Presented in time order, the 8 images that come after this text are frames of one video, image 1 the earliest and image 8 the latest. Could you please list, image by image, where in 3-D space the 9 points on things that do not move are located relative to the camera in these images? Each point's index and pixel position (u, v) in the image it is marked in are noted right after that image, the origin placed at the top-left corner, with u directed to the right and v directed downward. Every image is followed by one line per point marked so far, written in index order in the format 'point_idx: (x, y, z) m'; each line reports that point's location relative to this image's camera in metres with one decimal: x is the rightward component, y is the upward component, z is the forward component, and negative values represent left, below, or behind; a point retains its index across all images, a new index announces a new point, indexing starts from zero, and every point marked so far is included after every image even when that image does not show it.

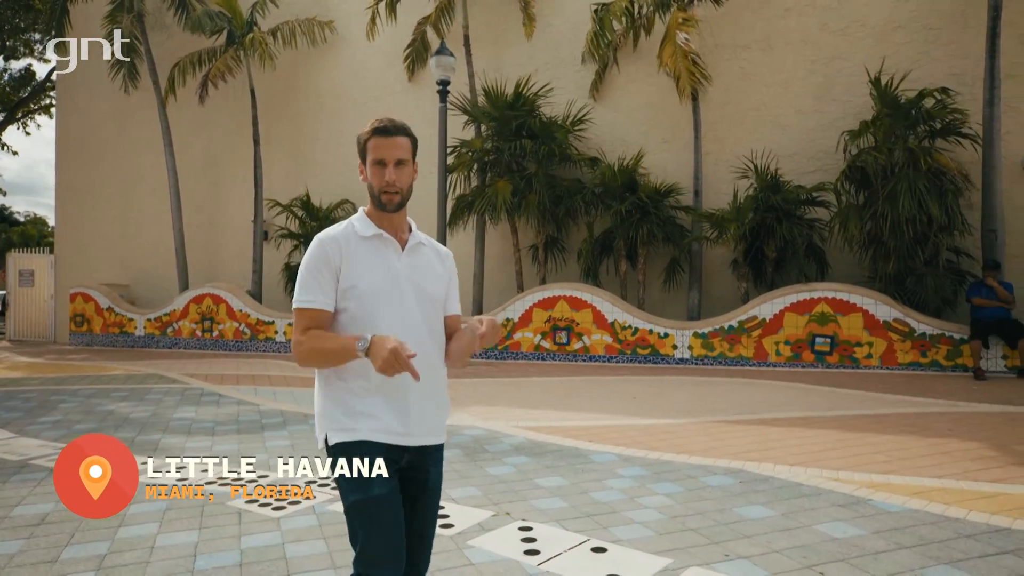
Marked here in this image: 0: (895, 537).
0: (+2.5, -1.6, +3.6) m
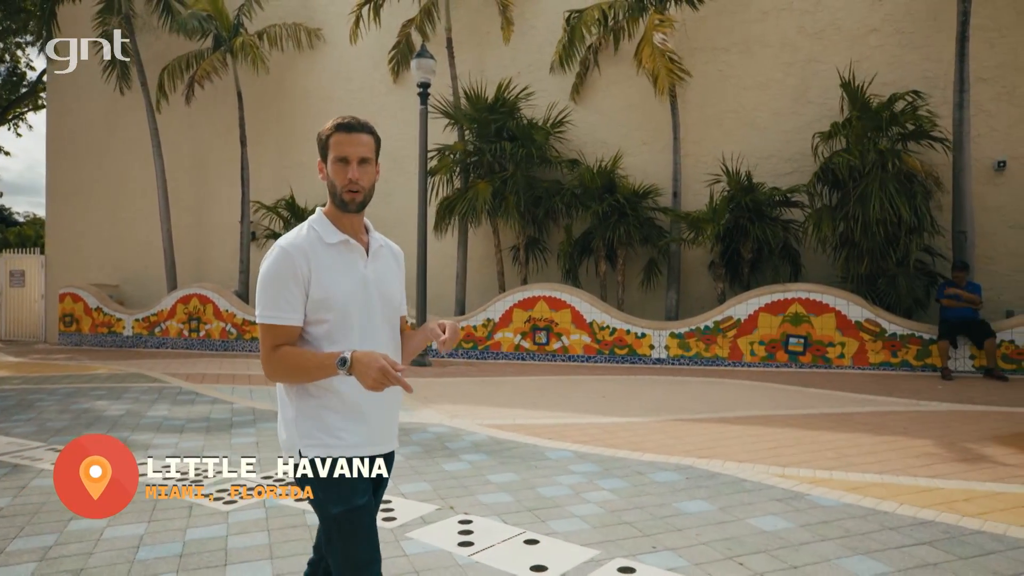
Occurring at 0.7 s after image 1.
0: (+2.1, -1.7, +3.7) m
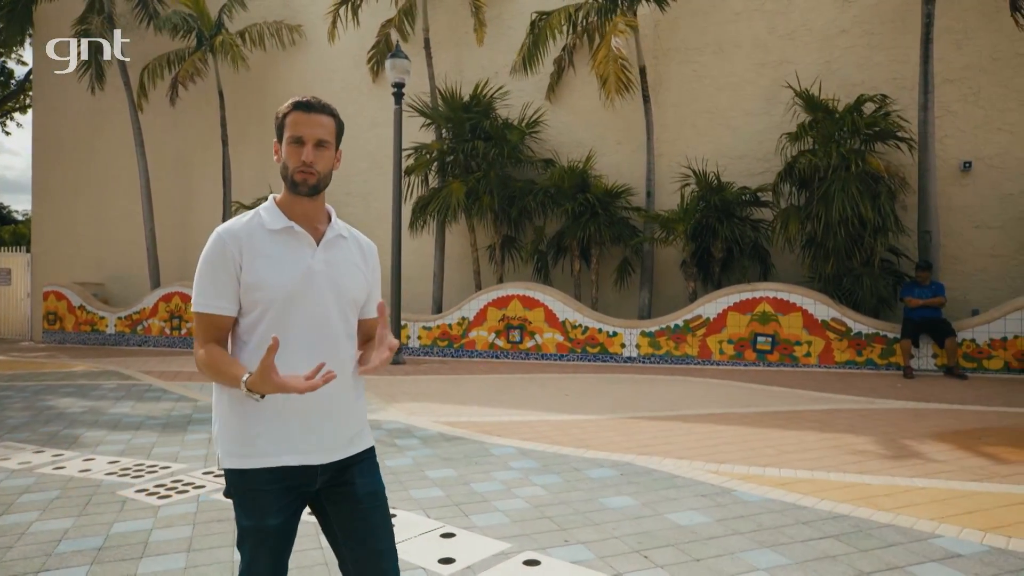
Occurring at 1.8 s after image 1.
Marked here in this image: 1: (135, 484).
0: (+1.5, -1.6, +3.8) m
1: (-3.1, -1.6, +4.5) m
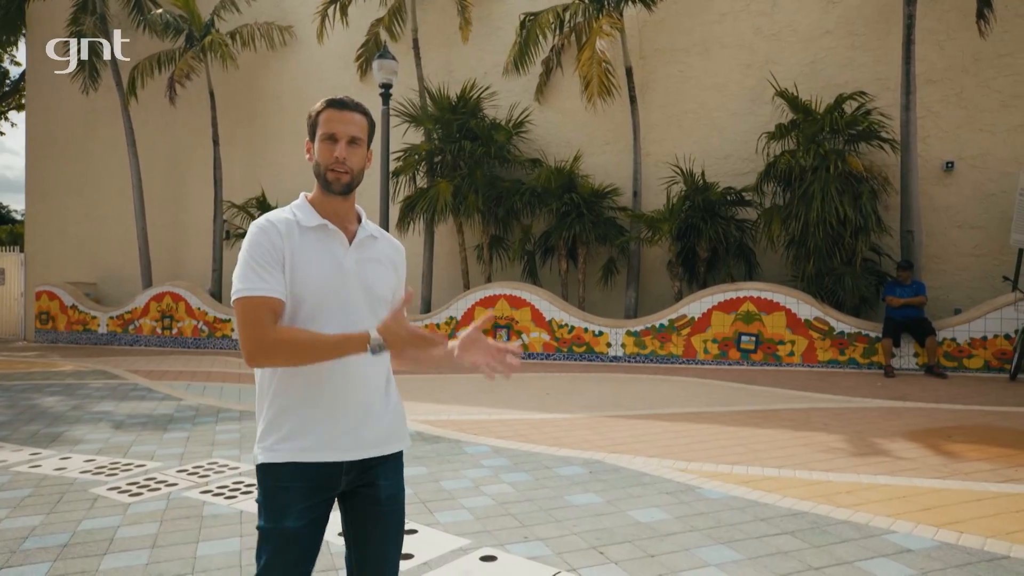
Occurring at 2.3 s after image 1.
0: (+1.3, -1.7, +3.9) m
1: (-3.4, -1.6, +4.5) m
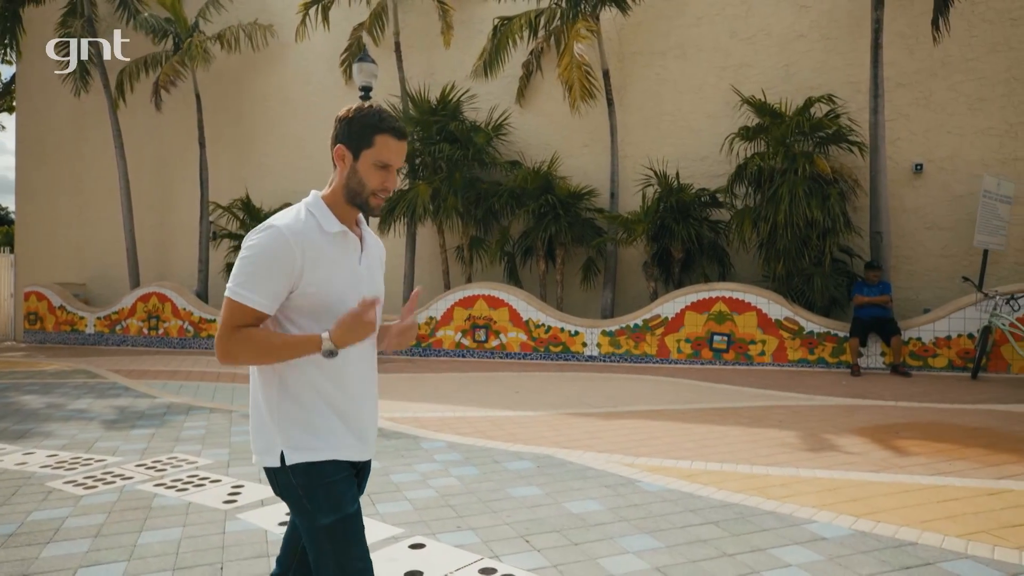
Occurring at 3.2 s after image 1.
0: (+0.8, -1.6, +4.0) m
1: (-3.8, -1.6, +4.7) m
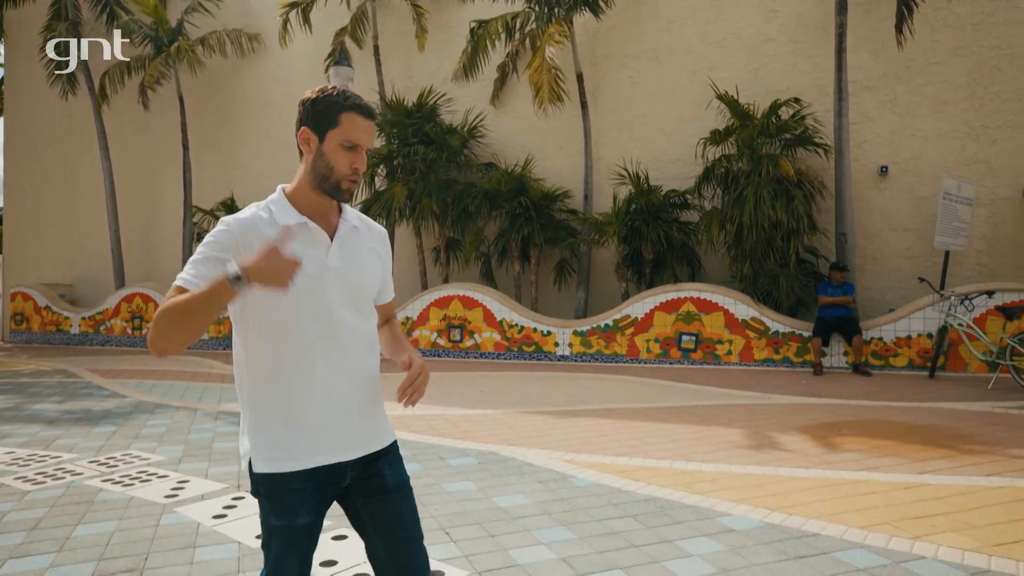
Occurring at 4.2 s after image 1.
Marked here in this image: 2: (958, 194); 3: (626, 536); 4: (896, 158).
0: (+0.3, -1.7, +4.2) m
1: (-4.4, -1.6, +4.8) m
2: (+7.7, +1.6, +9.5) m
3: (+0.8, -1.7, +3.7) m
4: (+7.5, +2.5, +10.7) m
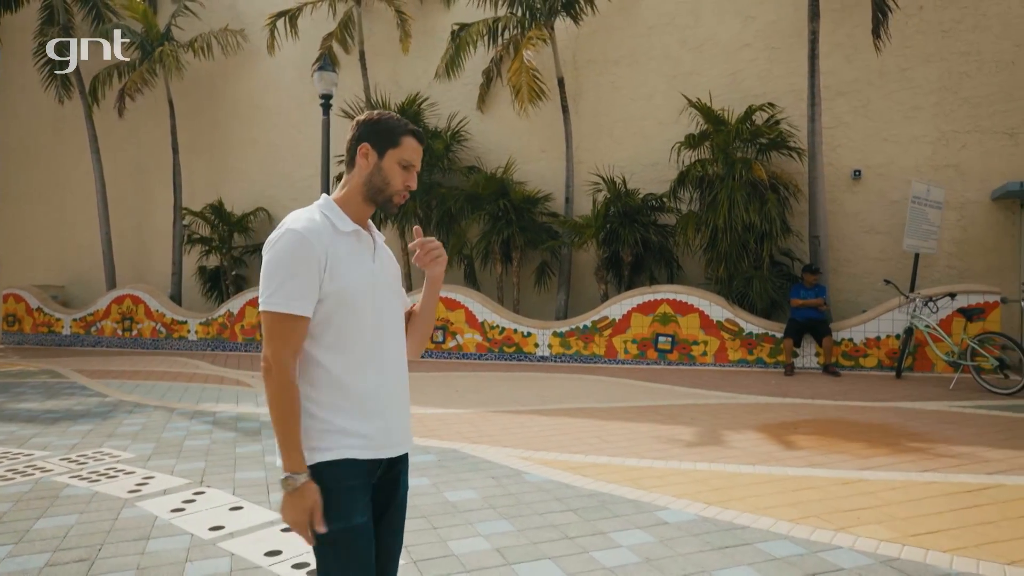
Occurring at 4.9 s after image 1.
0: (-0.1, -1.7, +4.3) m
1: (-4.8, -1.6, +5.0) m
2: (+7.3, +1.6, +9.7) m
3: (+0.4, -1.7, +3.8) m
4: (+7.1, +2.5, +10.9) m
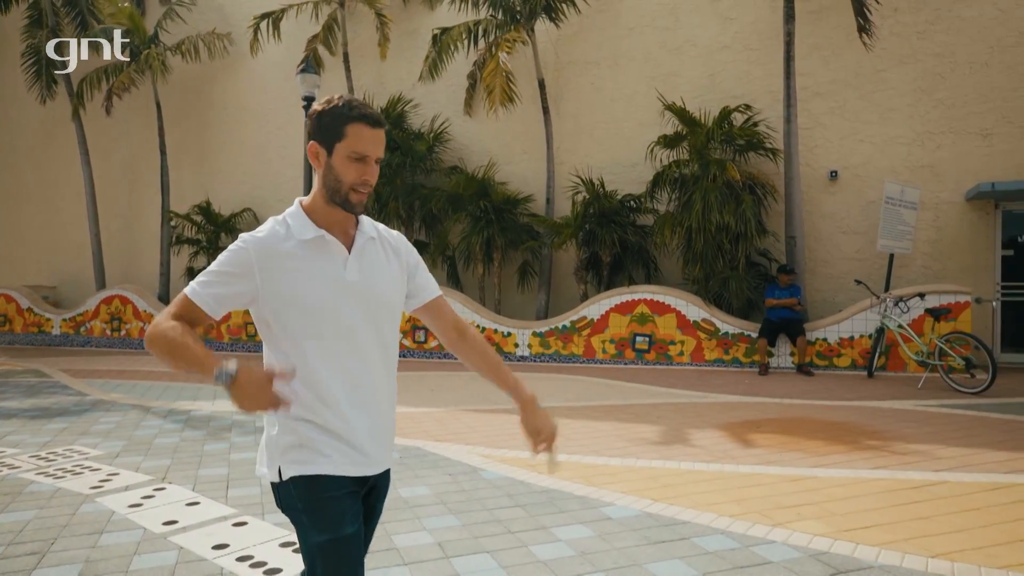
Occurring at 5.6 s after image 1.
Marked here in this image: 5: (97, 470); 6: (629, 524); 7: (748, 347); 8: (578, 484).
0: (-0.5, -1.7, +4.4) m
1: (-5.1, -1.6, +5.1) m
2: (+6.9, +1.6, +9.8) m
3: (0.0, -1.7, +3.9) m
4: (+6.7, +2.5, +11.0) m
5: (-3.8, -1.7, +5.1) m
6: (+0.8, -1.7, +3.9) m
7: (+4.4, -1.1, +10.1) m
8: (+0.6, -1.7, +4.7) m
